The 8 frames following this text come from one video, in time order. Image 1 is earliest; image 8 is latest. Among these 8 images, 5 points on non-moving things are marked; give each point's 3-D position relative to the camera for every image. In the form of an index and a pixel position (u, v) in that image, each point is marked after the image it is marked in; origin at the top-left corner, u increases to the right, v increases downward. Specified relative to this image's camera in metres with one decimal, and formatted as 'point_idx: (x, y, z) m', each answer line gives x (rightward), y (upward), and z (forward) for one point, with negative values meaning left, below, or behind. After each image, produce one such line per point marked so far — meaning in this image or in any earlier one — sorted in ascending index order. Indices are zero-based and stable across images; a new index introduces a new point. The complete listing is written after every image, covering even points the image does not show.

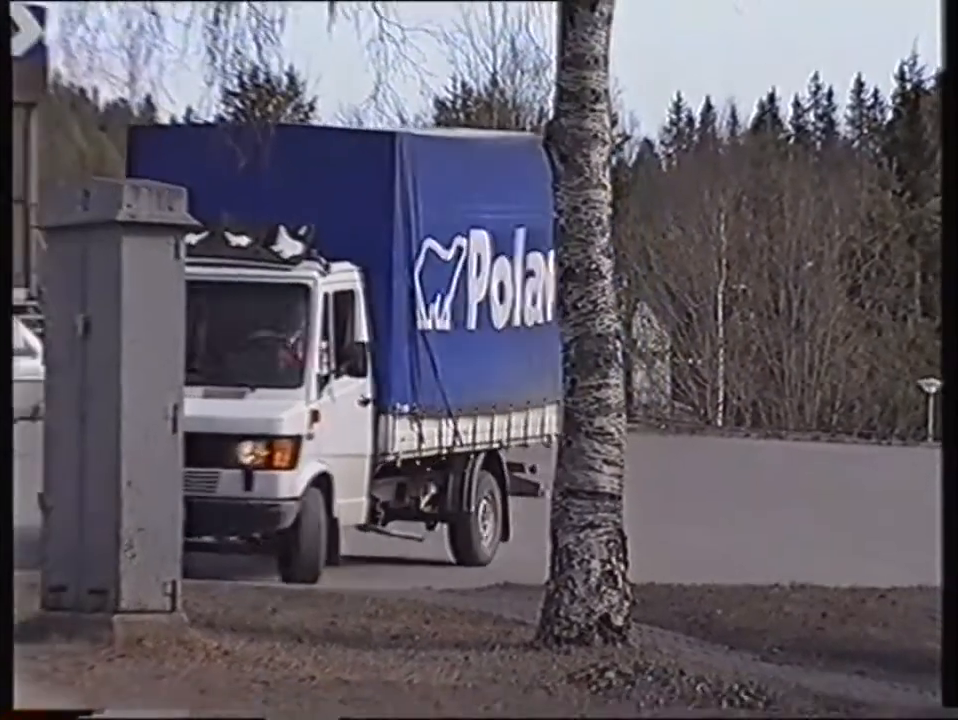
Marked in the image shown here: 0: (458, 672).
0: (0.0, -0.7, +6.6) m
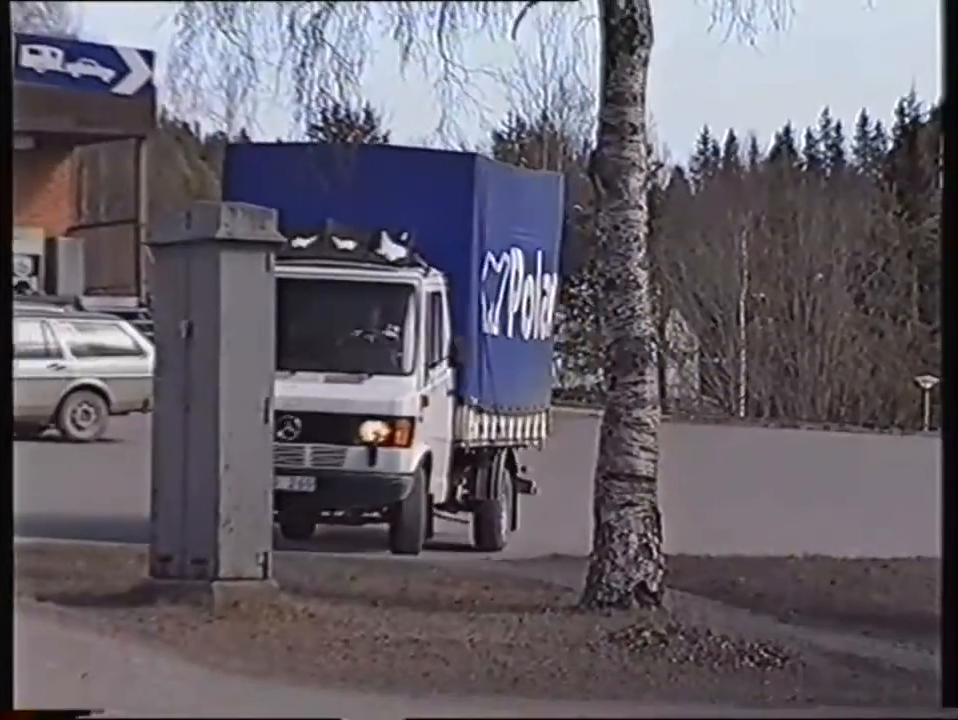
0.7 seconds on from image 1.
0: (+0.1, -0.7, +7.5) m
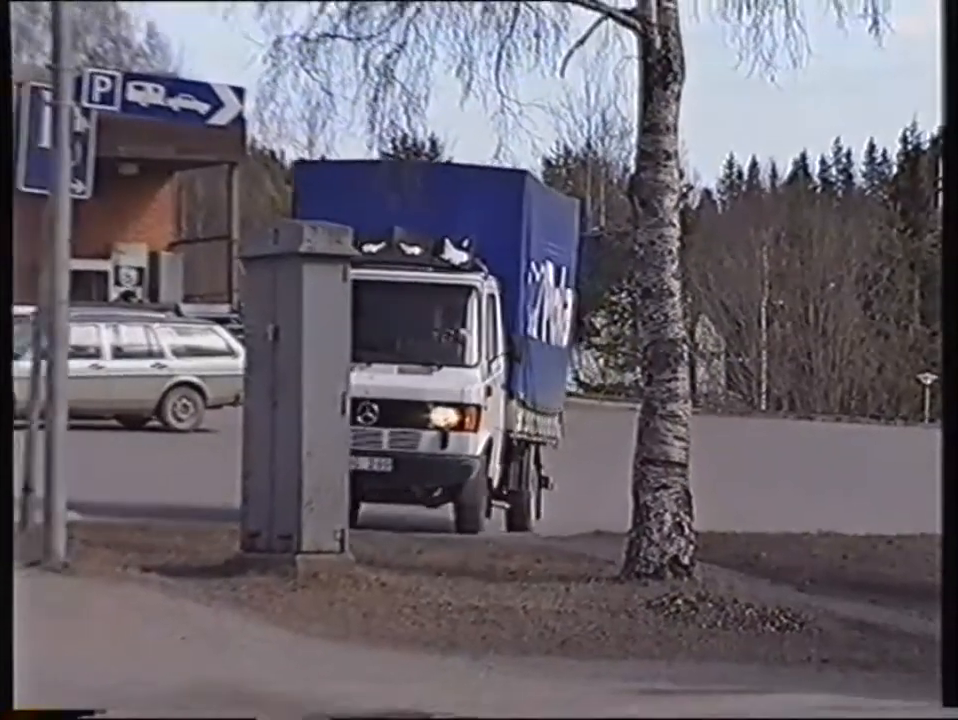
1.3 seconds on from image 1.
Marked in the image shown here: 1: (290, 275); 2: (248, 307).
0: (+0.3, -0.7, +8.5) m
1: (-0.6, +0.3, +8.8) m
2: (-0.7, +0.2, +8.9) m
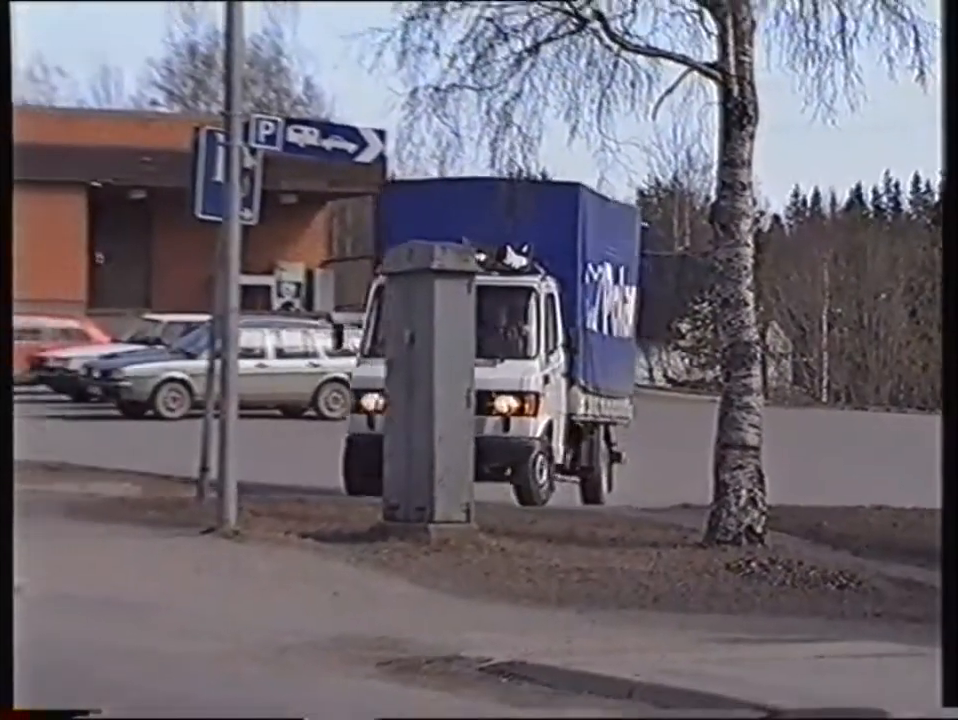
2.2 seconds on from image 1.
0: (+0.6, -0.7, +10.0) m
1: (-0.2, +0.3, +10.4) m
2: (-0.3, +0.2, +10.4) m
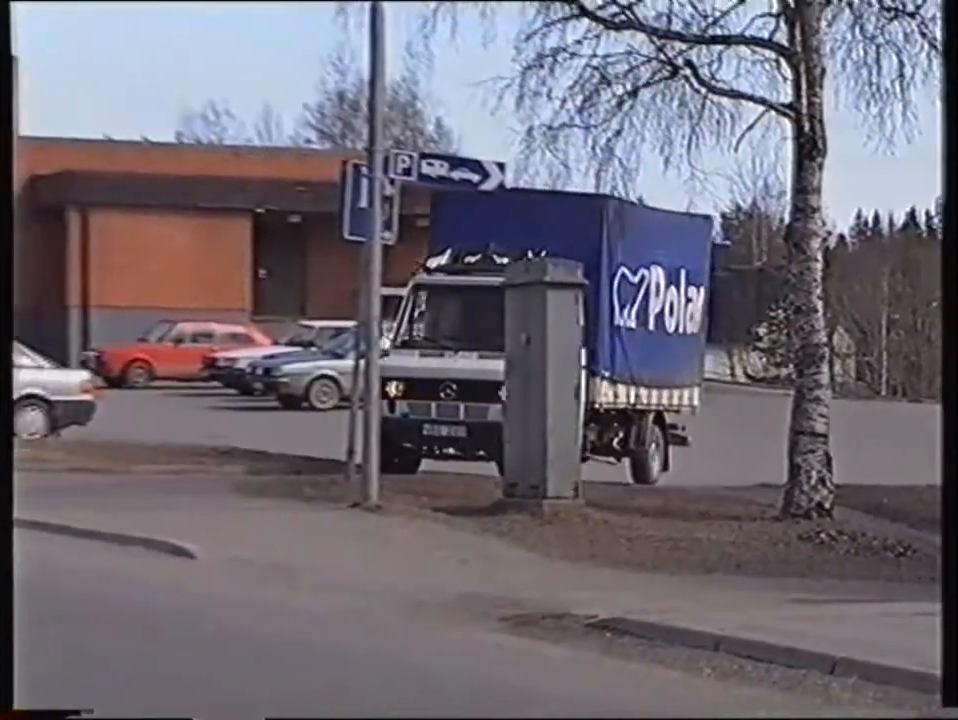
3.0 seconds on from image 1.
0: (+1.1, -0.7, +11.6) m
1: (+0.2, +0.3, +12.0) m
2: (+0.2, +0.2, +12.1) m
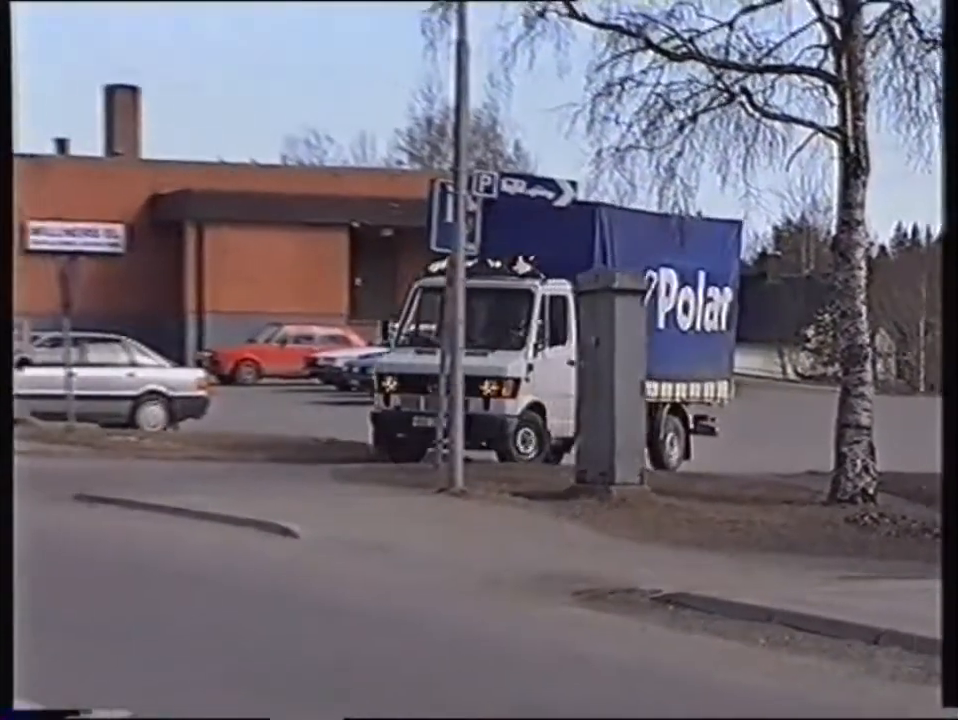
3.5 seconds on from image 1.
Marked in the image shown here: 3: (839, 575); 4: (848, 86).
0: (+1.5, -0.7, +12.8) m
1: (+0.6, +0.3, +13.2) m
2: (+0.5, +0.2, +13.3) m
3: (+1.6, -0.9, +11.8) m
4: (+1.7, +1.3, +12.6) m
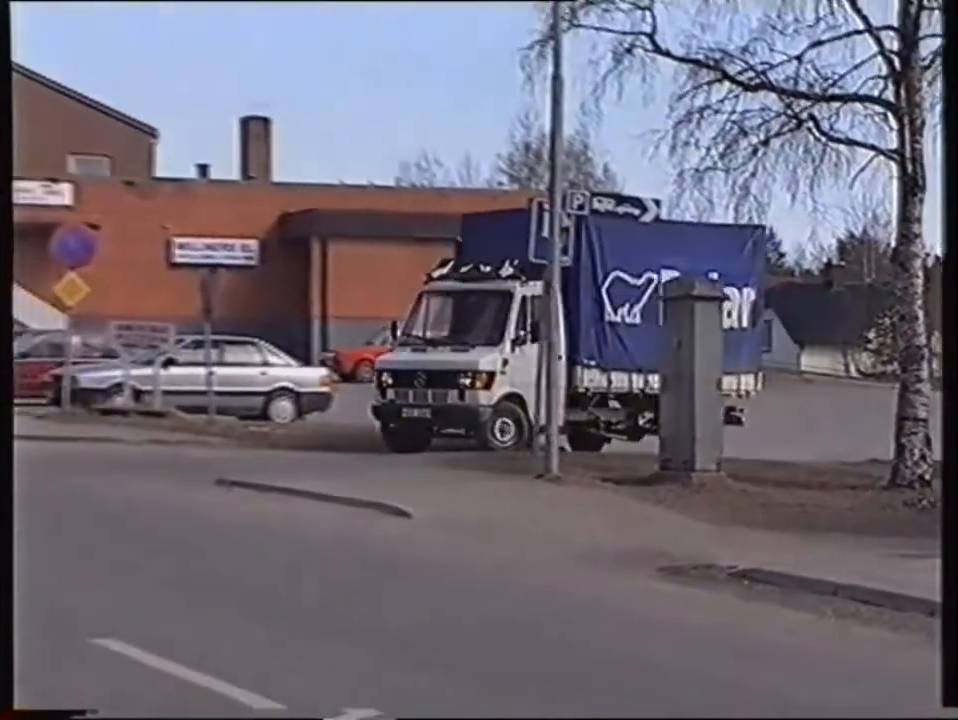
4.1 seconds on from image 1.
0: (+2.0, -0.7, +14.2) m
1: (+1.1, +0.3, +14.6) m
2: (+1.0, +0.2, +14.7) m
3: (+2.0, -0.9, +13.2) m
4: (+2.2, +1.3, +14.0) m
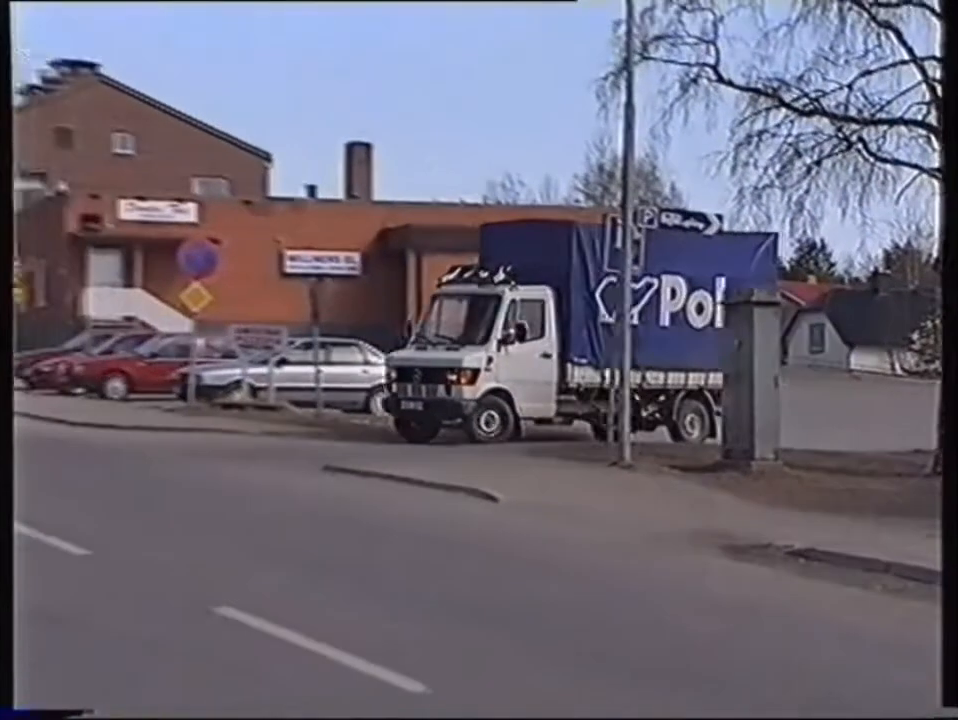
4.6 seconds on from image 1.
0: (+2.4, -0.7, +15.6) m
1: (+1.6, +0.3, +16.1) m
2: (+1.5, +0.2, +16.2) m
3: (+2.5, -0.9, +14.7) m
4: (+2.7, +1.3, +15.4) m
